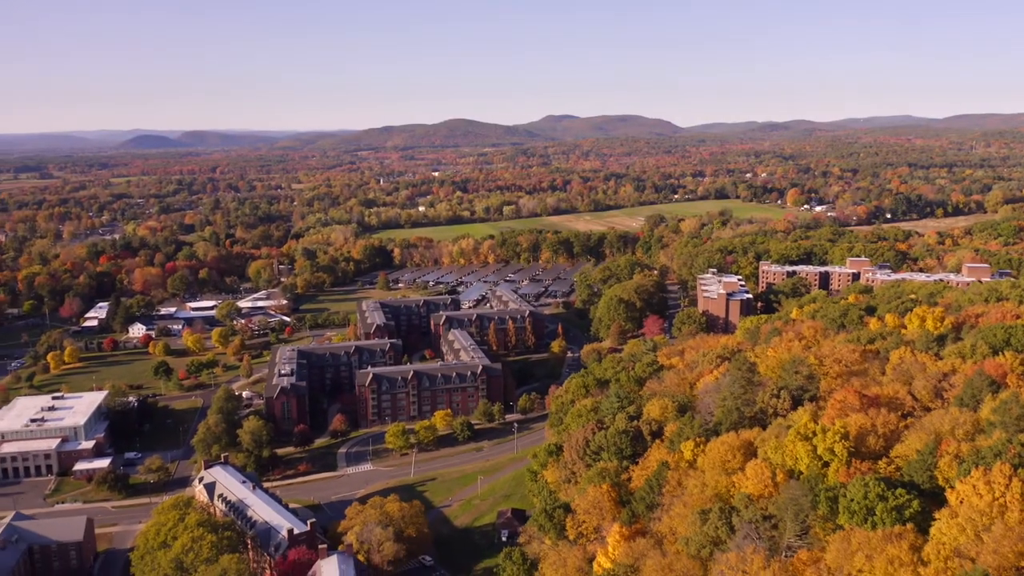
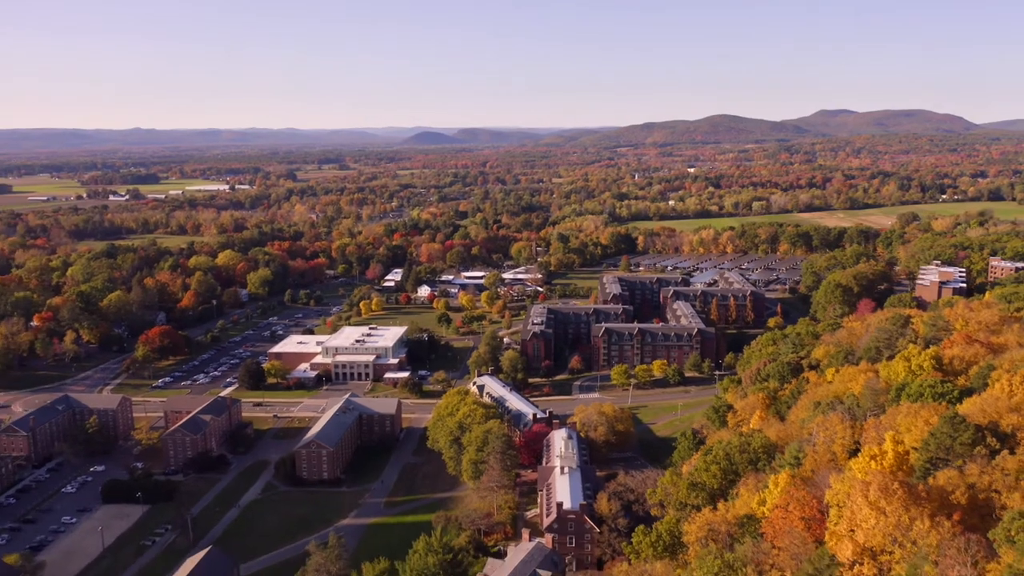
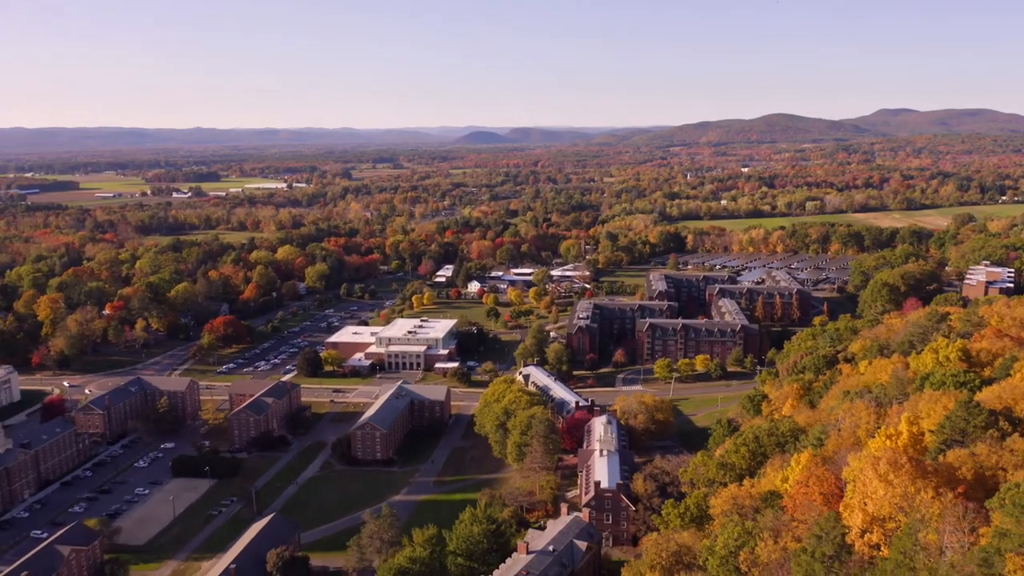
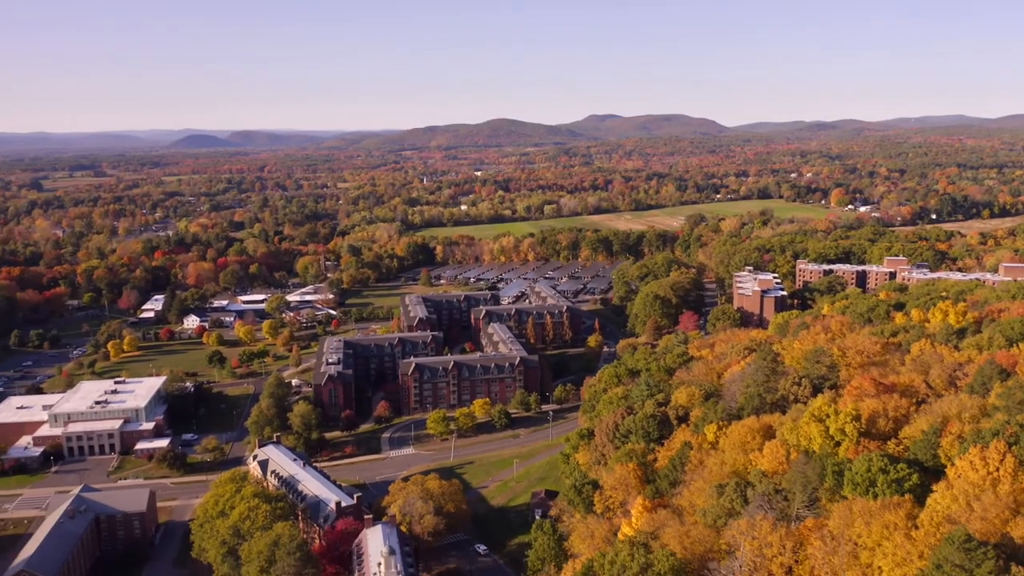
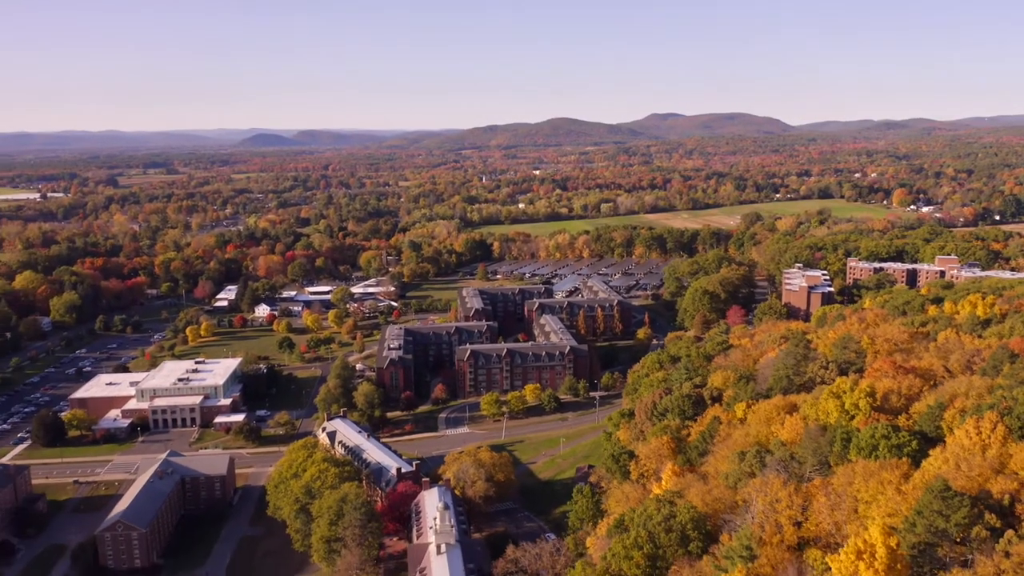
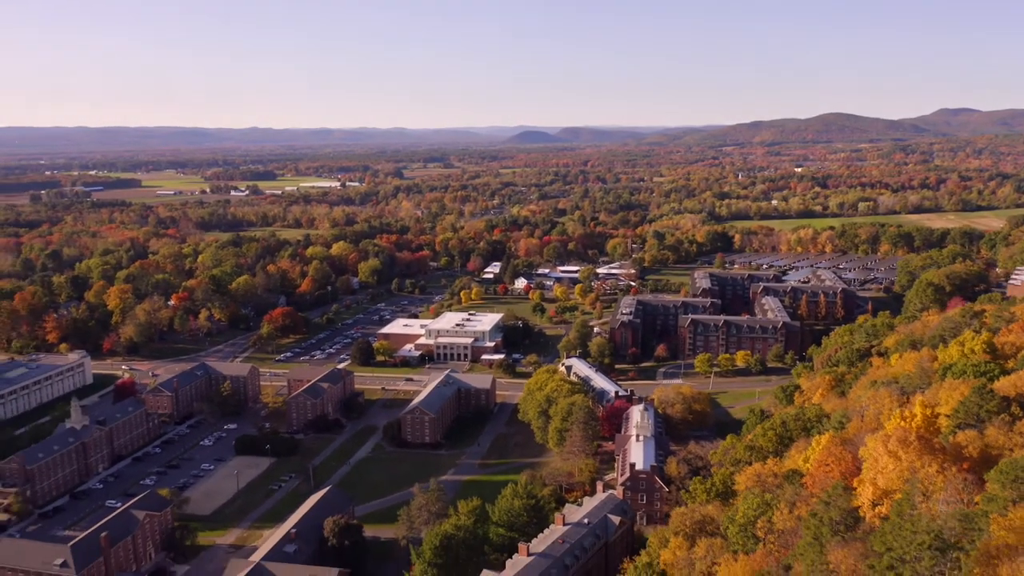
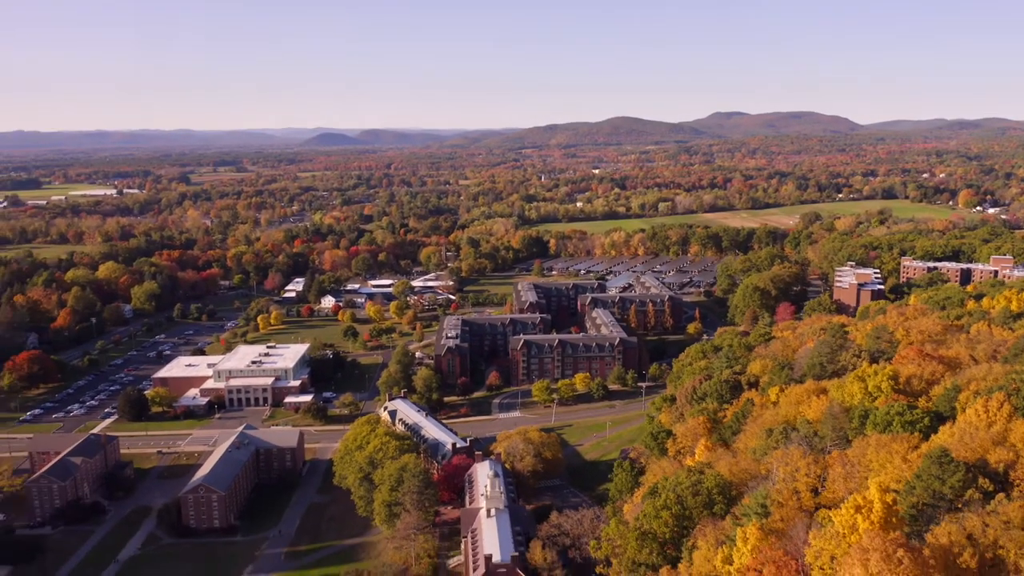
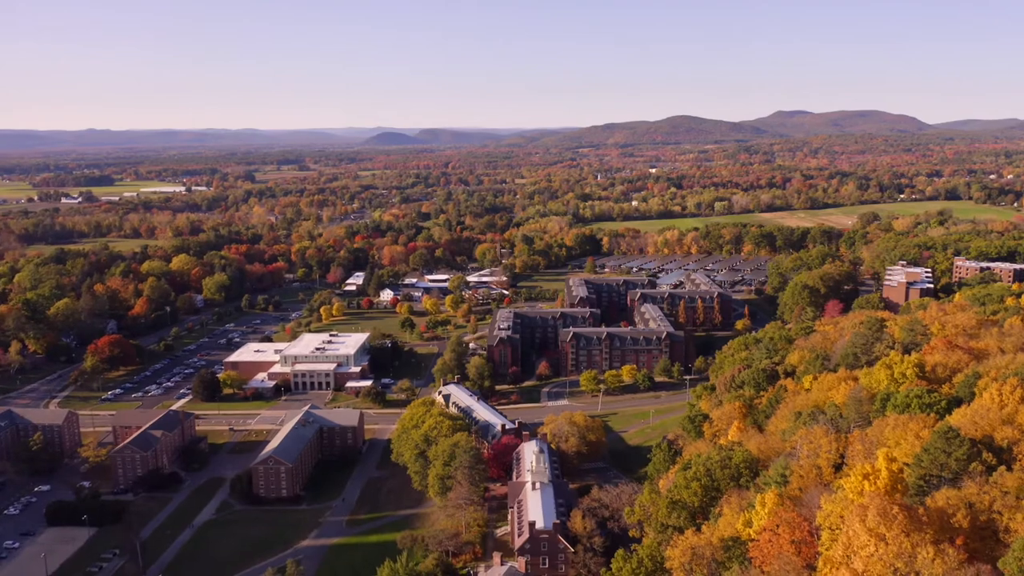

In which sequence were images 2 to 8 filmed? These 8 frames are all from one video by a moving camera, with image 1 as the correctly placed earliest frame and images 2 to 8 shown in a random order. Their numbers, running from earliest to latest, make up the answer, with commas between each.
4, 5, 7, 8, 2, 3, 6
